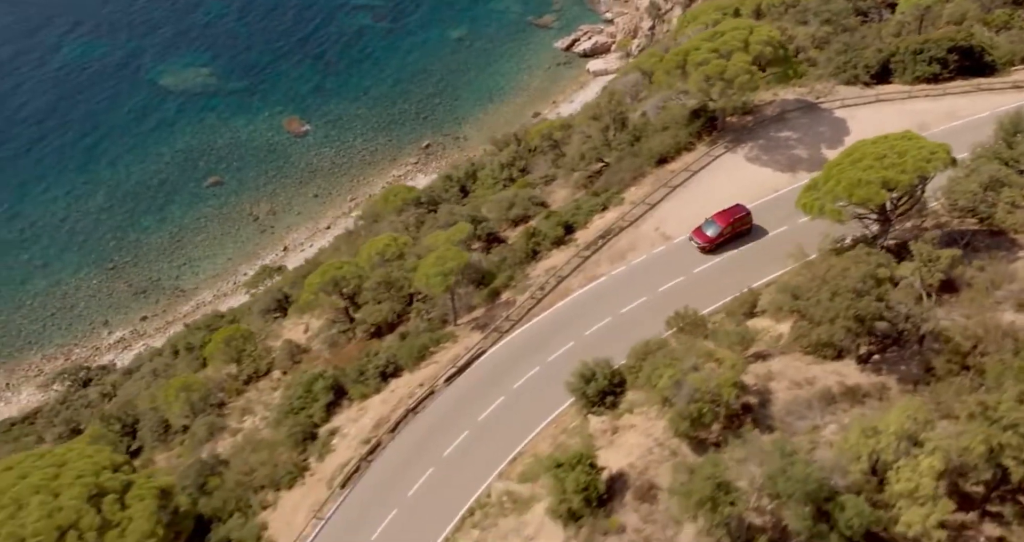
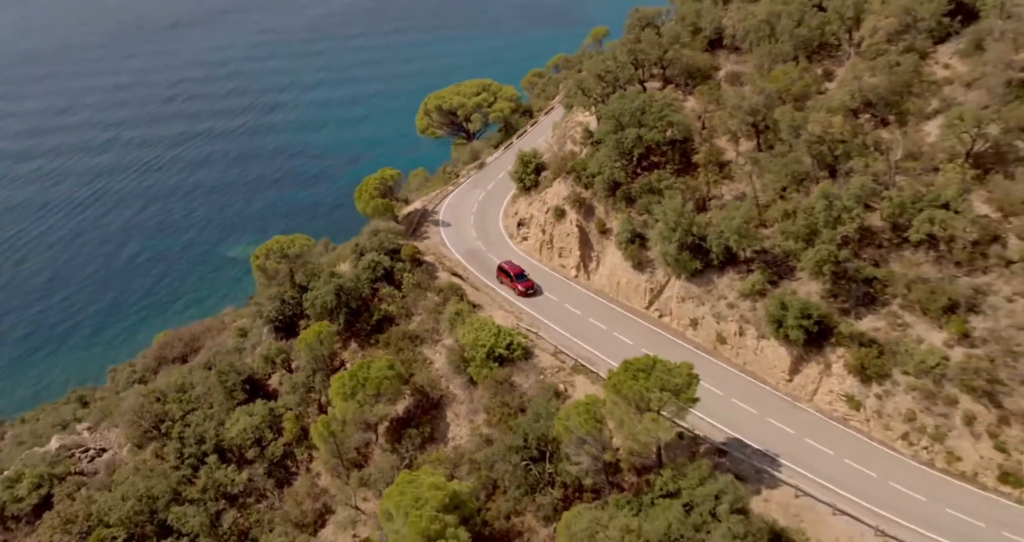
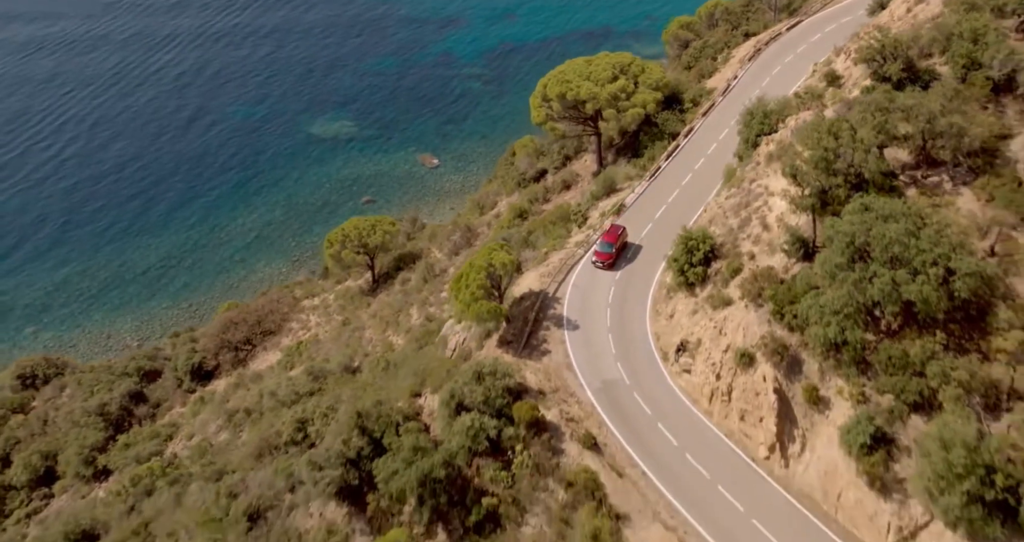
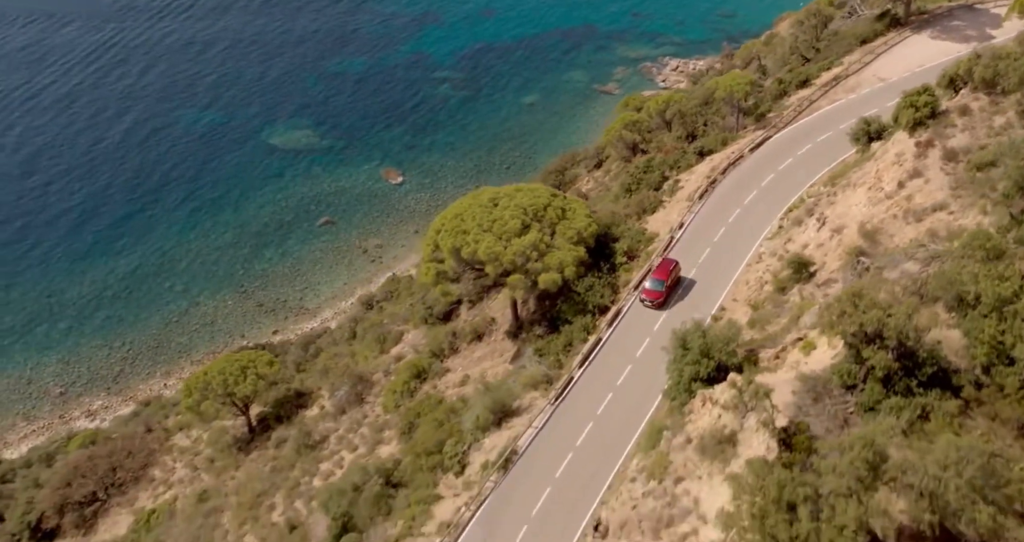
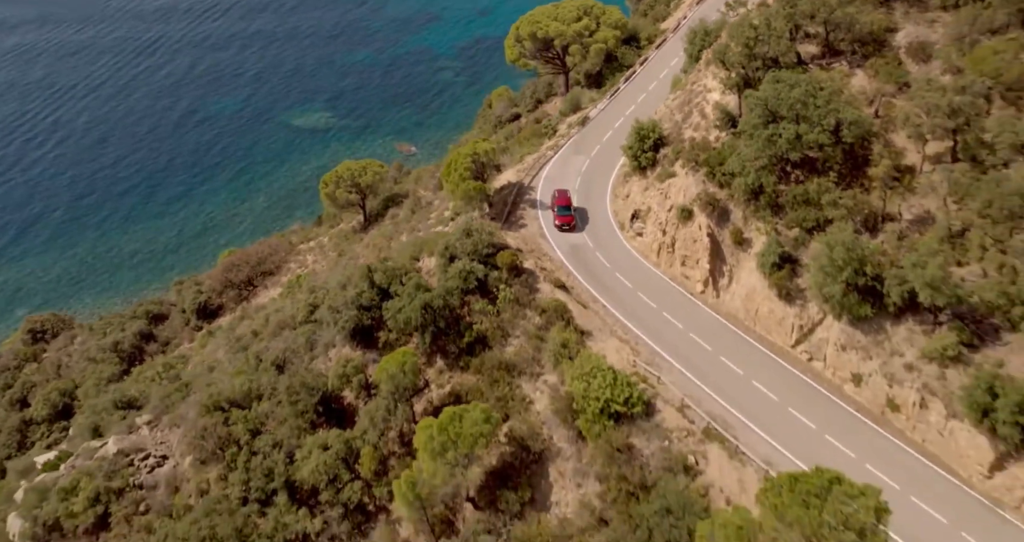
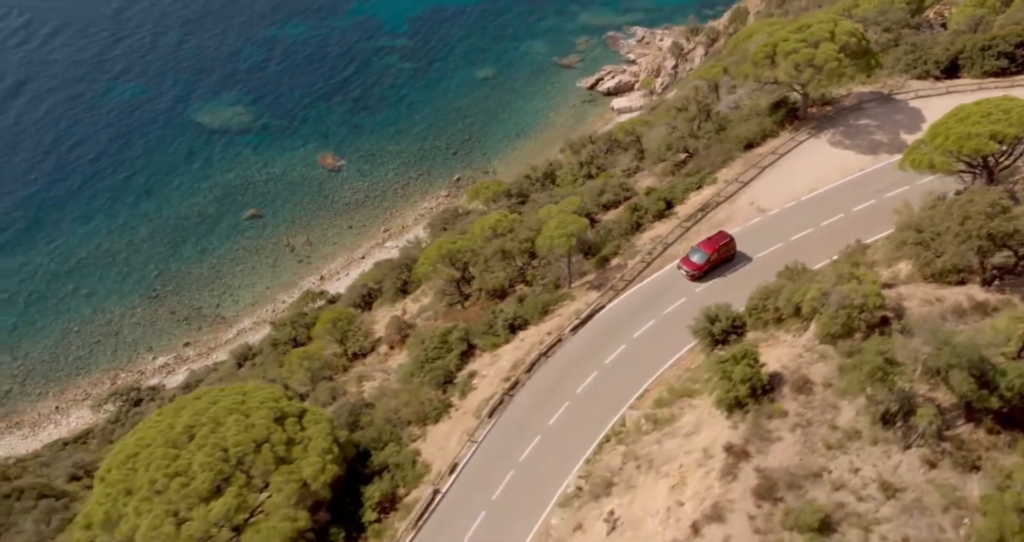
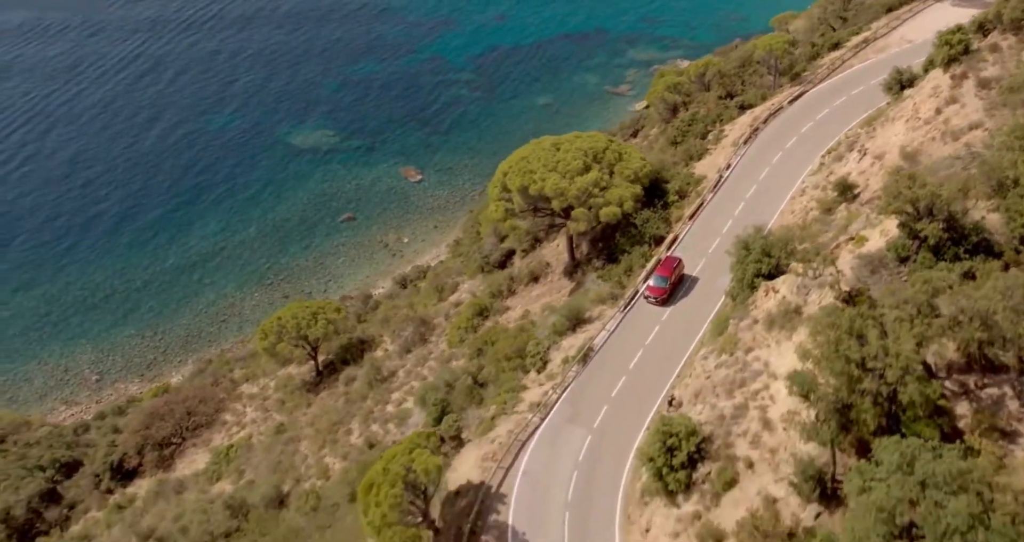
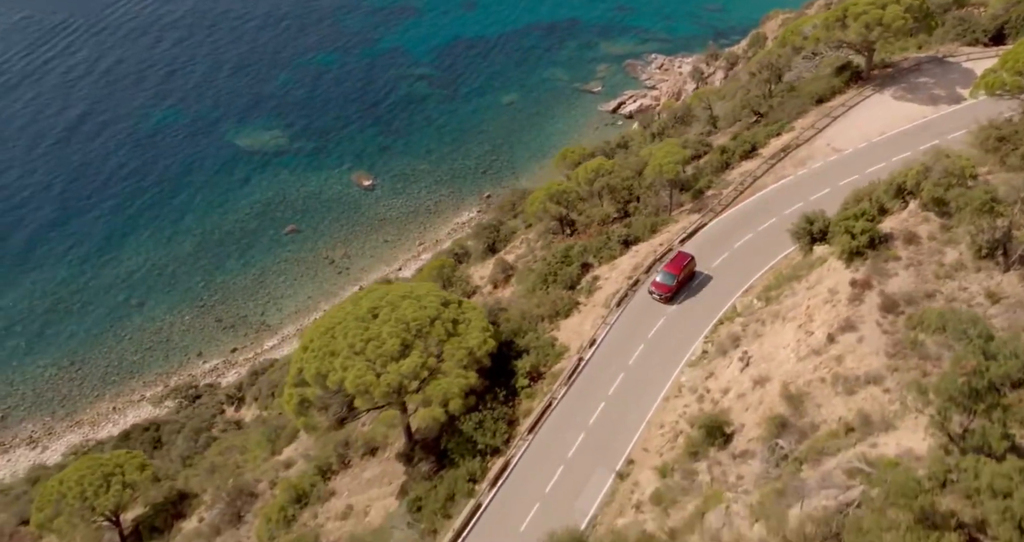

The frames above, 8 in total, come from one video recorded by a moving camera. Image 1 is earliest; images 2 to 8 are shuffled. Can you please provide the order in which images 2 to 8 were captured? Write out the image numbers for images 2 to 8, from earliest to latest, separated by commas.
6, 8, 4, 7, 3, 5, 2
